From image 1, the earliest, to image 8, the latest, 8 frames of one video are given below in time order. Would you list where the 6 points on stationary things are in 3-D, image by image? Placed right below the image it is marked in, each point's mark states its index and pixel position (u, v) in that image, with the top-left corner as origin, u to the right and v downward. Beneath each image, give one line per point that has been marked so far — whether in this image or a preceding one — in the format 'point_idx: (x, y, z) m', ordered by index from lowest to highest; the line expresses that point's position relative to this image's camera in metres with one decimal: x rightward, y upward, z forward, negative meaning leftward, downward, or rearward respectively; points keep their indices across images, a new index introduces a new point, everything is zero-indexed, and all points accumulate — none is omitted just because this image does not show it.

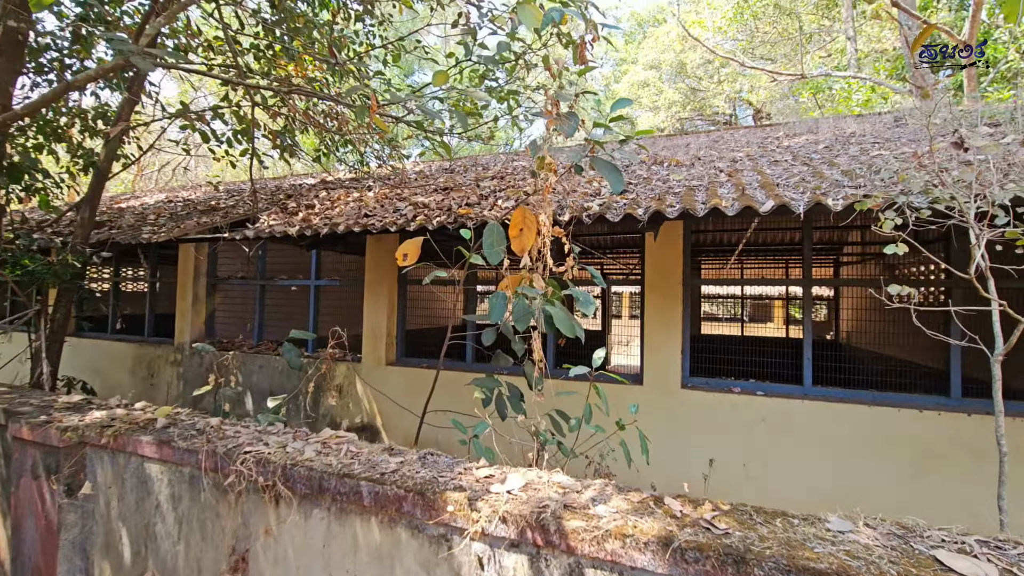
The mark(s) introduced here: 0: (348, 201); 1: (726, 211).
0: (-1.9, +1.0, +5.3) m
1: (+1.5, +0.5, +3.3) m
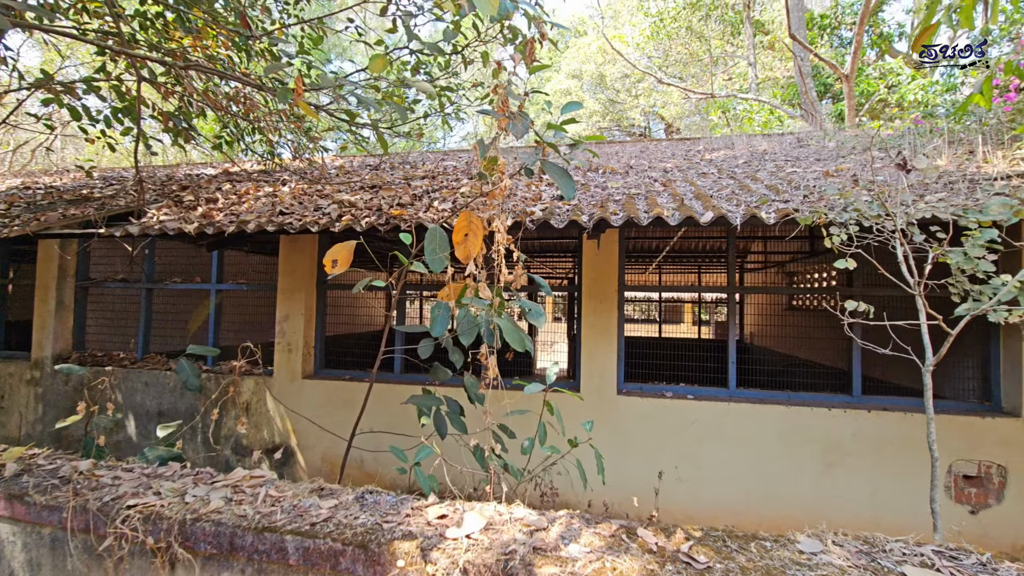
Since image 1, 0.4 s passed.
0: (-2.6, +0.9, +4.7) m
1: (+1.1, +0.5, +3.3) m
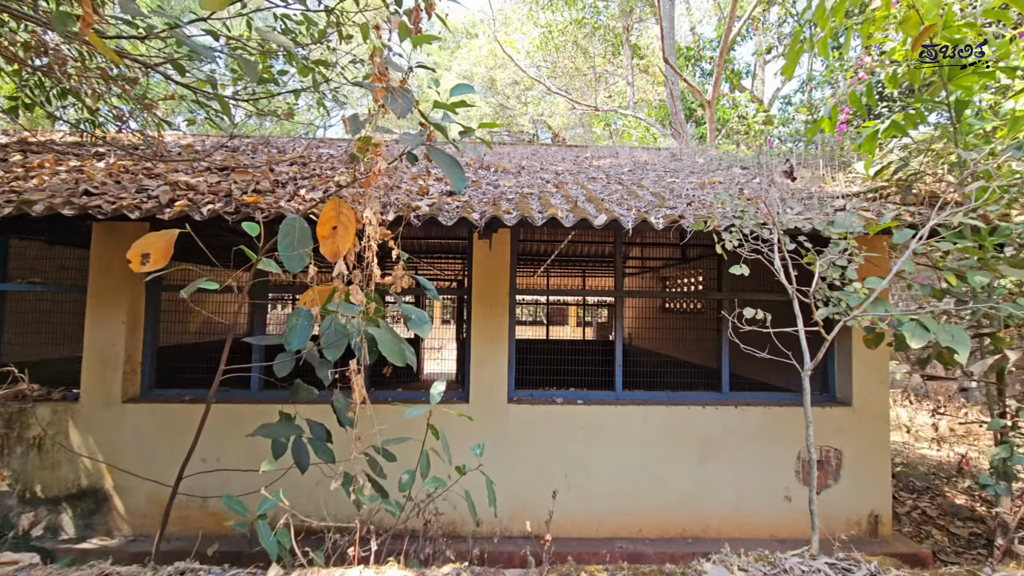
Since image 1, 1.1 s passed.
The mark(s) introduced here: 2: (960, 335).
0: (-3.6, +0.9, +3.7) m
1: (+0.3, +0.4, +3.1) m
2: (+2.2, -0.2, +2.3) m
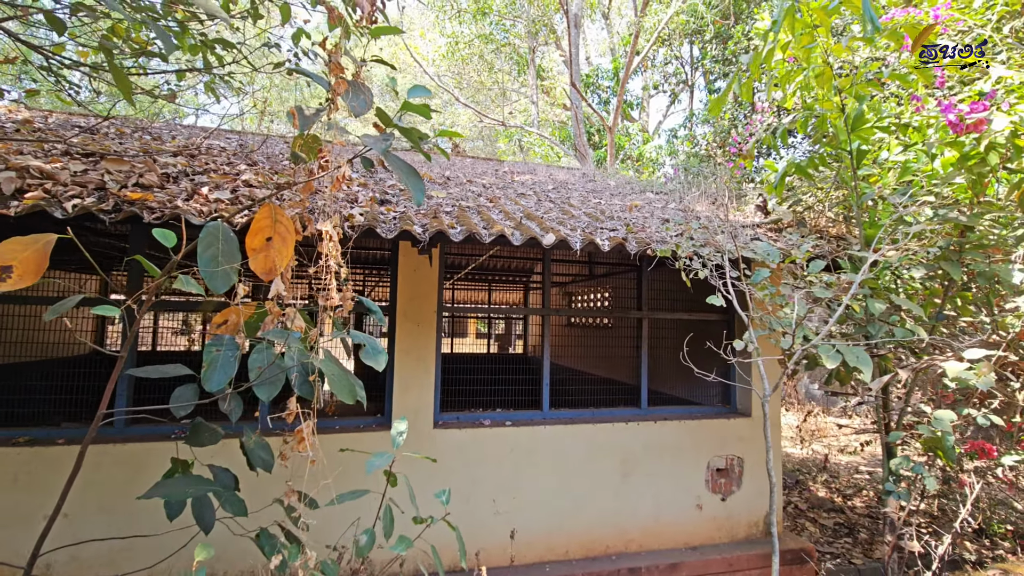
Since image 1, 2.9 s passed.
0: (-4.0, +0.9, +2.7) m
1: (0.0, +0.3, +3.0) m
2: (+1.9, -0.4, +2.6) m
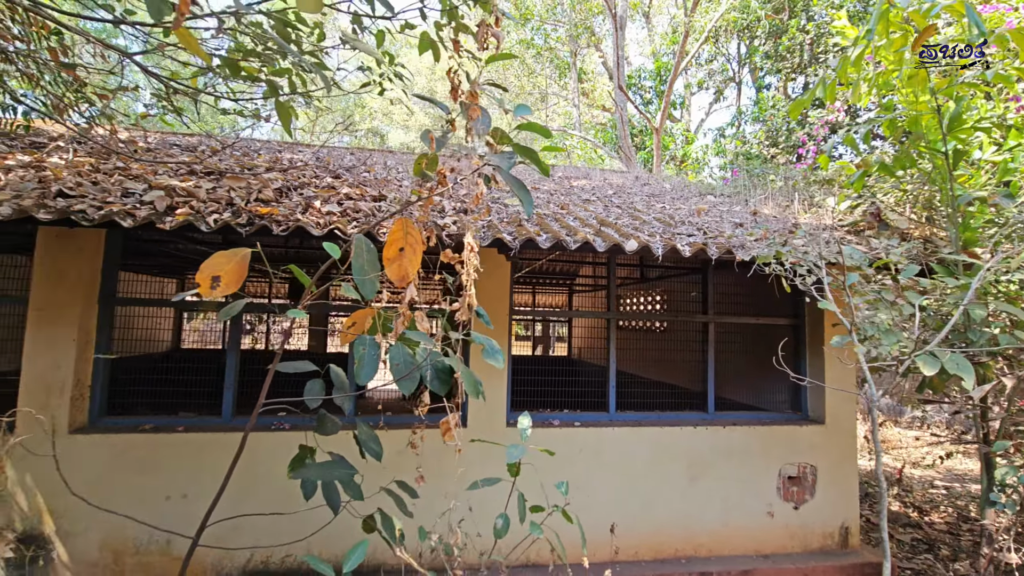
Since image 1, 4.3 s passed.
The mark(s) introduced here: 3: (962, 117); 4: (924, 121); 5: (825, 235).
0: (-3.4, +0.8, +3.1) m
1: (+0.6, +0.3, +3.1) m
2: (+2.5, -0.4, +2.5) m
3: (+3.0, +1.1, +3.1) m
4: (+2.9, +1.2, +3.3) m
5: (+2.6, +0.4, +3.9) m
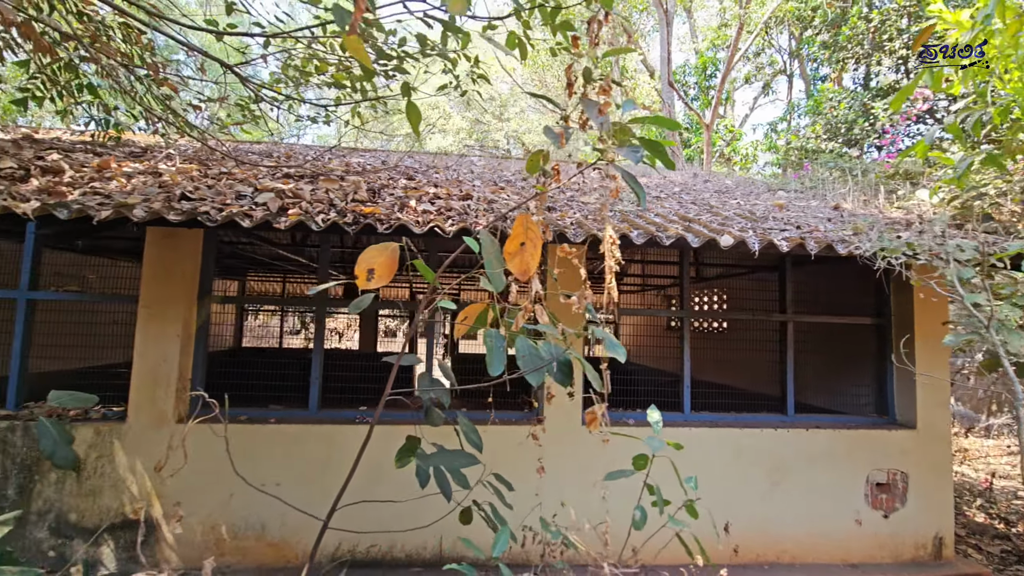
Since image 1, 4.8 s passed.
0: (-2.8, +0.8, +3.4) m
1: (+1.2, +0.3, +3.1) m
2: (+3.0, -0.4, +2.3) m
3: (+3.6, +1.2, +2.9) m
4: (+3.5, +1.2, +3.1) m
5: (+3.3, +0.5, +3.7) m
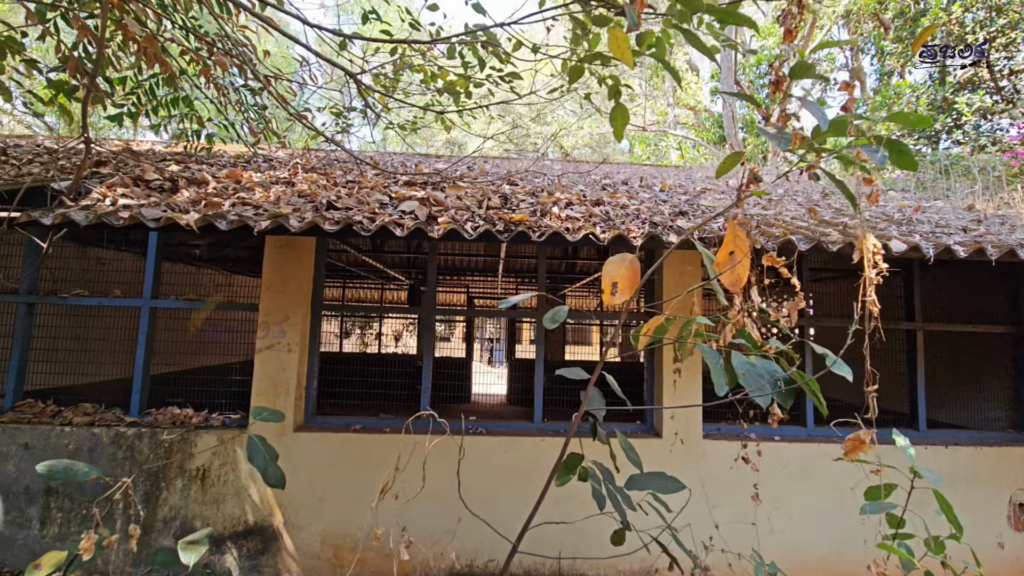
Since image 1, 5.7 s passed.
0: (-1.8, +0.8, +3.4) m
1: (+2.1, +0.2, +2.9) m
2: (+3.9, -0.4, +2.0) m
3: (+4.5, +1.1, +2.5) m
4: (+4.4, +1.1, +2.7) m
5: (+4.2, +0.4, +3.3) m
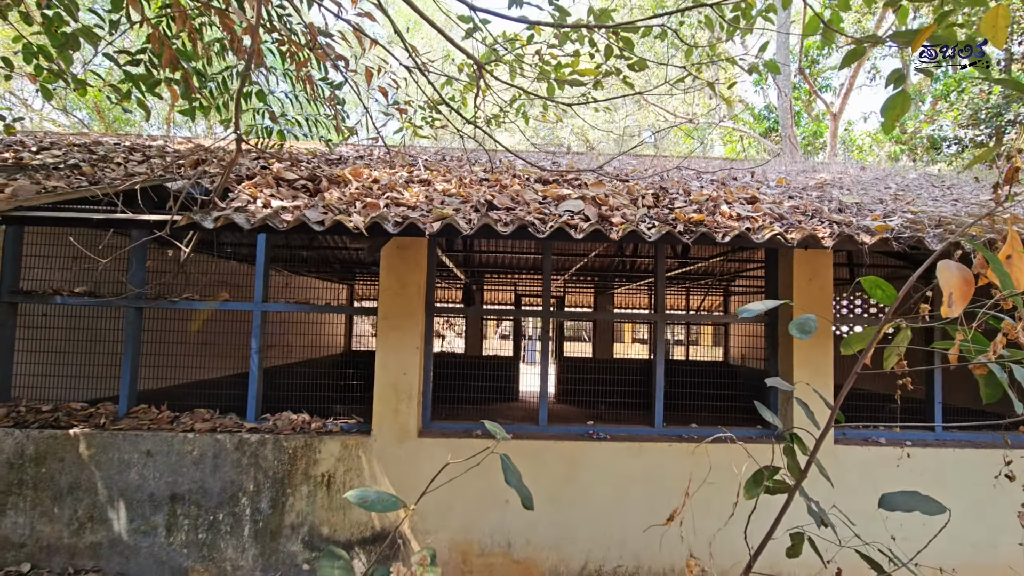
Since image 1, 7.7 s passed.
0: (-0.8, +0.7, +3.3) m
1: (+3.1, +0.2, +2.7) m
2: (+4.9, -0.4, +1.8) m
3: (+5.5, +1.1, +2.3) m
4: (+5.4, +1.2, +2.5) m
5: (+5.2, +0.4, +3.1) m
